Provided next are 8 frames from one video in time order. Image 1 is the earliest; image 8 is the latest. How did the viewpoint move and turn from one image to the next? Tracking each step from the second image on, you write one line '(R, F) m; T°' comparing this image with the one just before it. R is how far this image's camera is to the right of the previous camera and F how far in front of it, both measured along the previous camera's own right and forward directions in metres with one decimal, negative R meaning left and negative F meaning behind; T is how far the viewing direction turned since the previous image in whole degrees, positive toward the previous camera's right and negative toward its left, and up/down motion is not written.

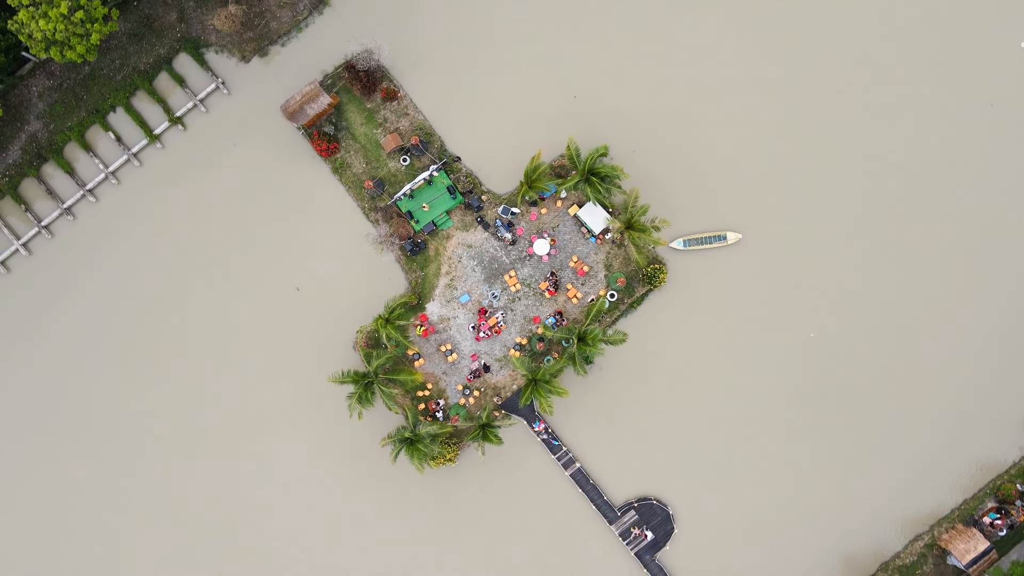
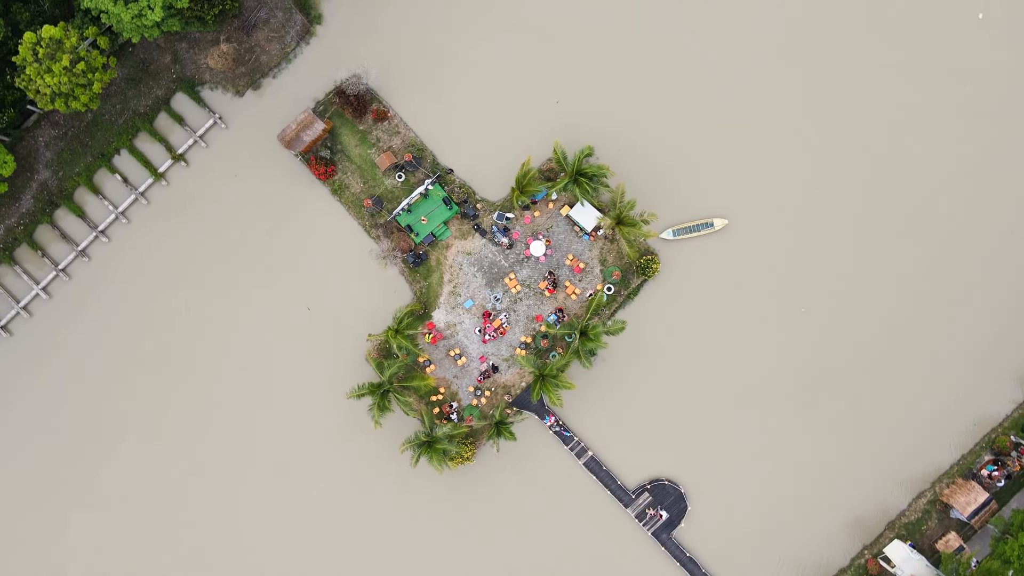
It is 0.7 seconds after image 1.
(+0.1, -1.1) m; 0°
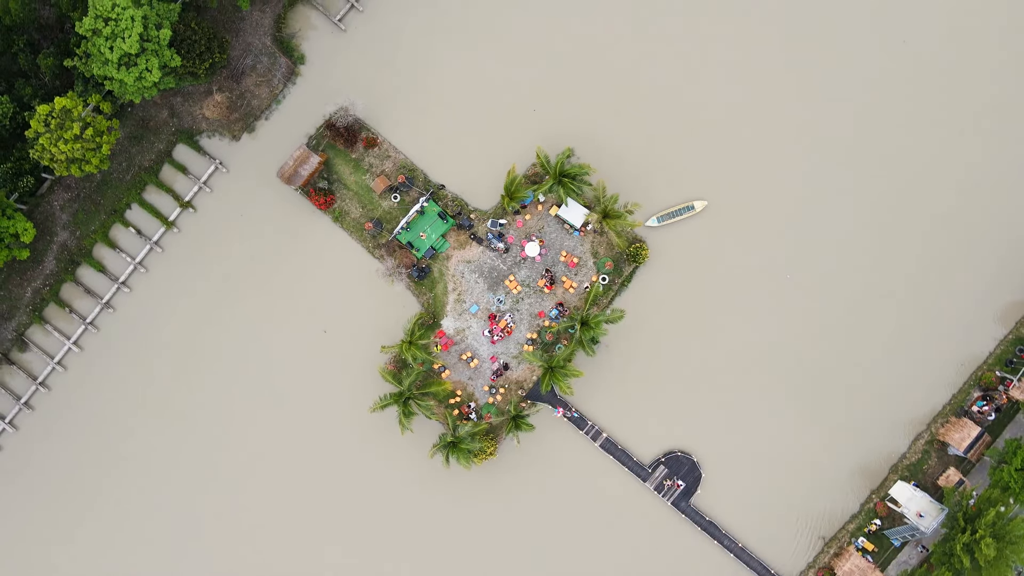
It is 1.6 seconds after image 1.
(+0.1, -1.6) m; 0°
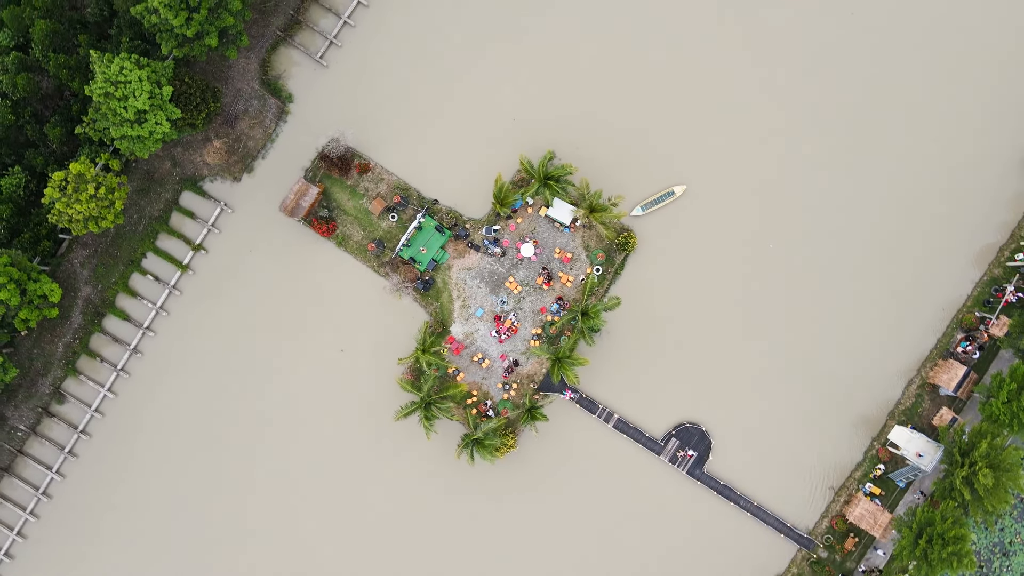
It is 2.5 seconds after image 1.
(+0.1, -1.7) m; 0°
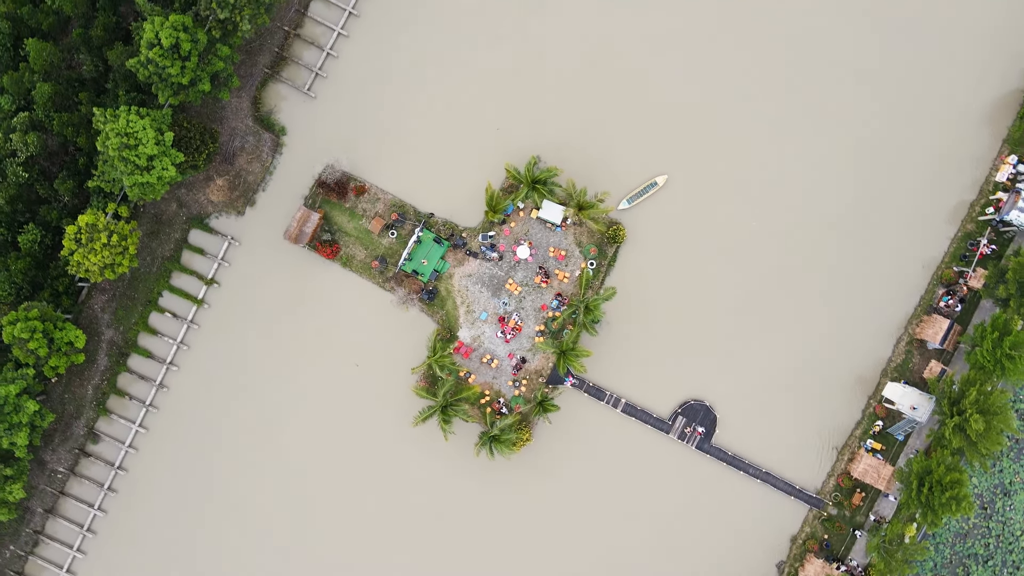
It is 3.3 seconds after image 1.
(+0.1, -1.5) m; 0°
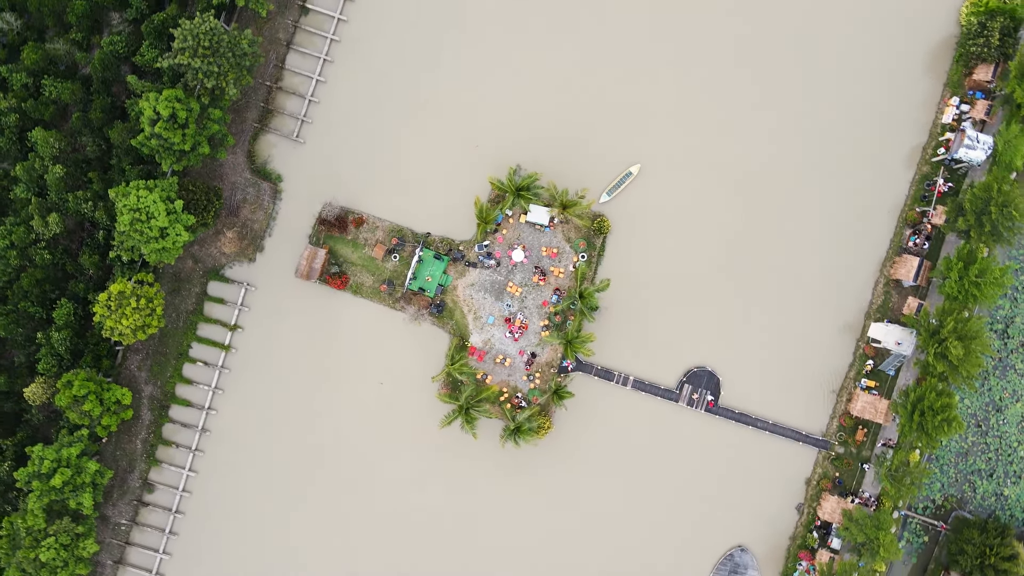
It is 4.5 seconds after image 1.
(+0.2, -2.3) m; 0°
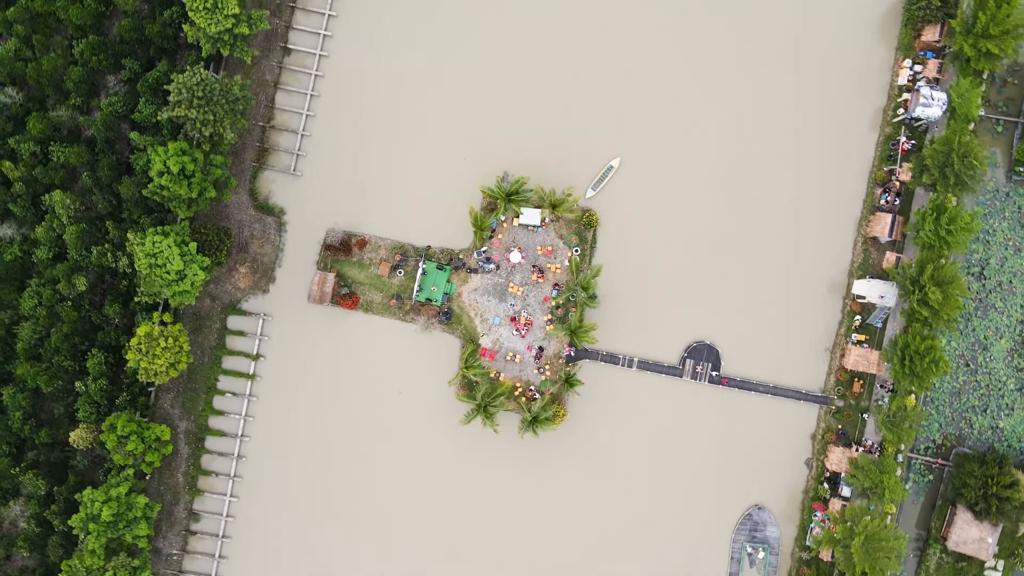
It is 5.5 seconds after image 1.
(+0.1, -1.9) m; 0°
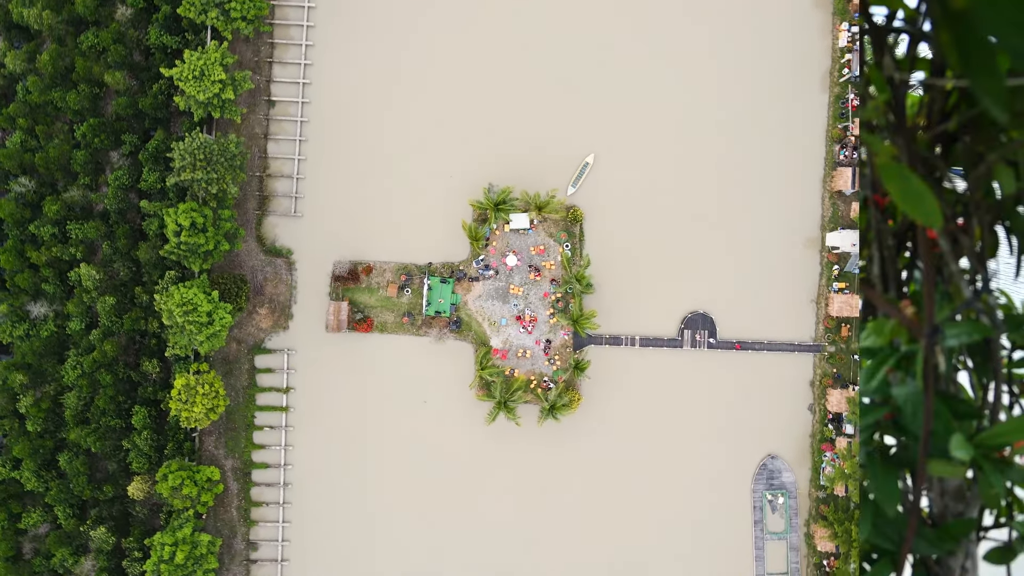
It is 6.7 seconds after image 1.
(+0.2, -2.5) m; 0°
